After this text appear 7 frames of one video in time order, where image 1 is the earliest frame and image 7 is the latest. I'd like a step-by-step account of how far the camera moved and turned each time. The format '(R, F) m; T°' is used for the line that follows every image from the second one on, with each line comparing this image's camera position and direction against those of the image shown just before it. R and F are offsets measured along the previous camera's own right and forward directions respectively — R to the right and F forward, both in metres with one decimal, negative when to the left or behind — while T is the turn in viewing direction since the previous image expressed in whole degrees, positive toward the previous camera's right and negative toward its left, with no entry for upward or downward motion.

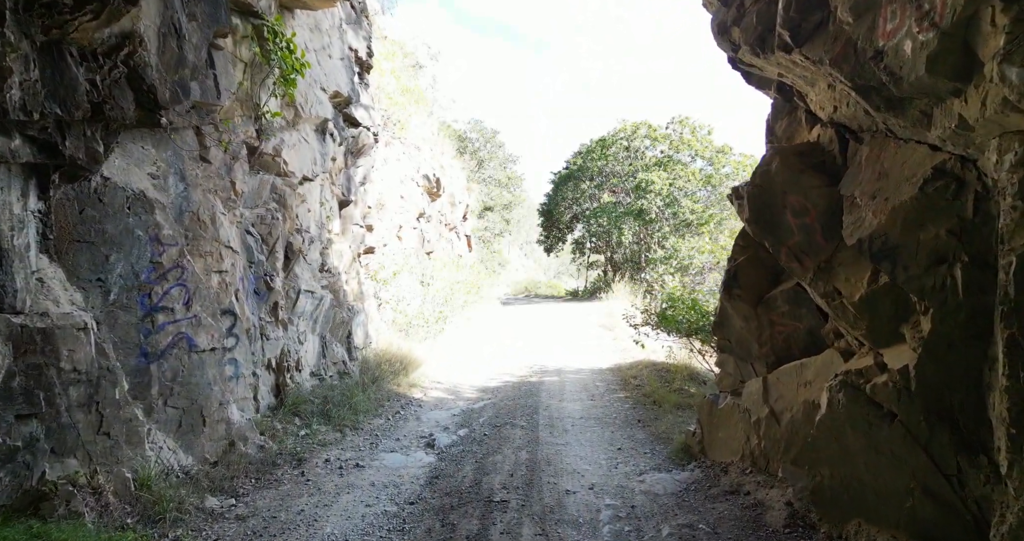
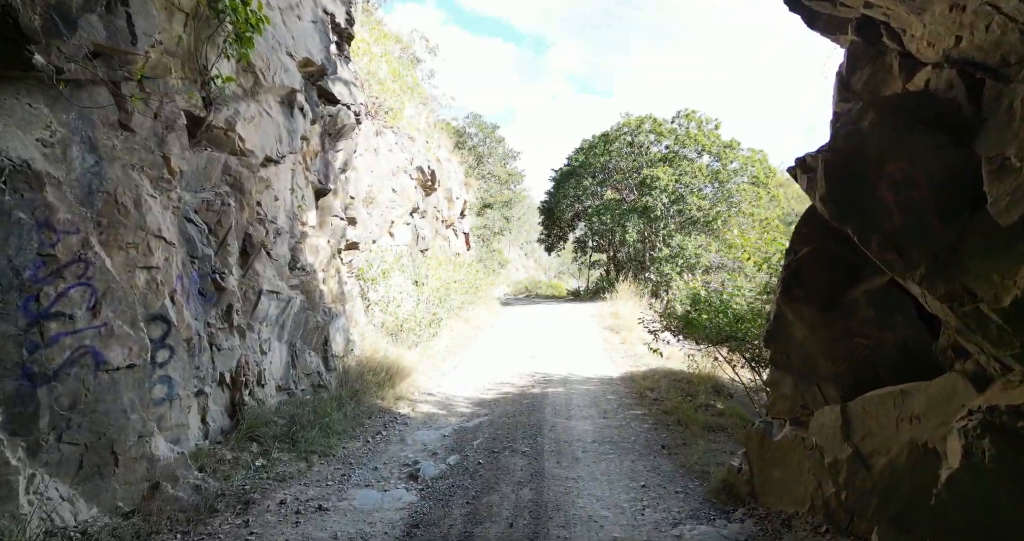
(0.0, +1.2) m; 0°
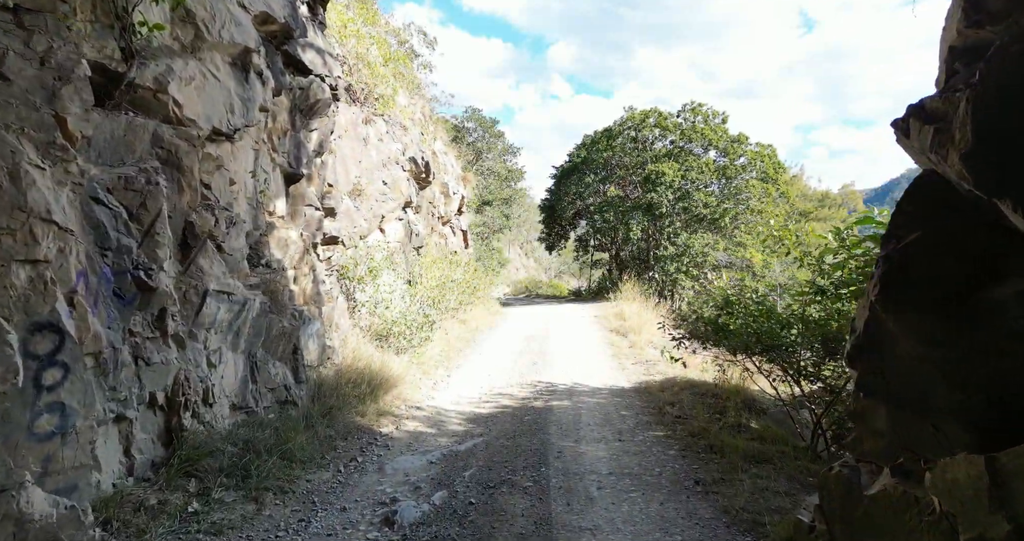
(0.0, +1.2) m; 0°
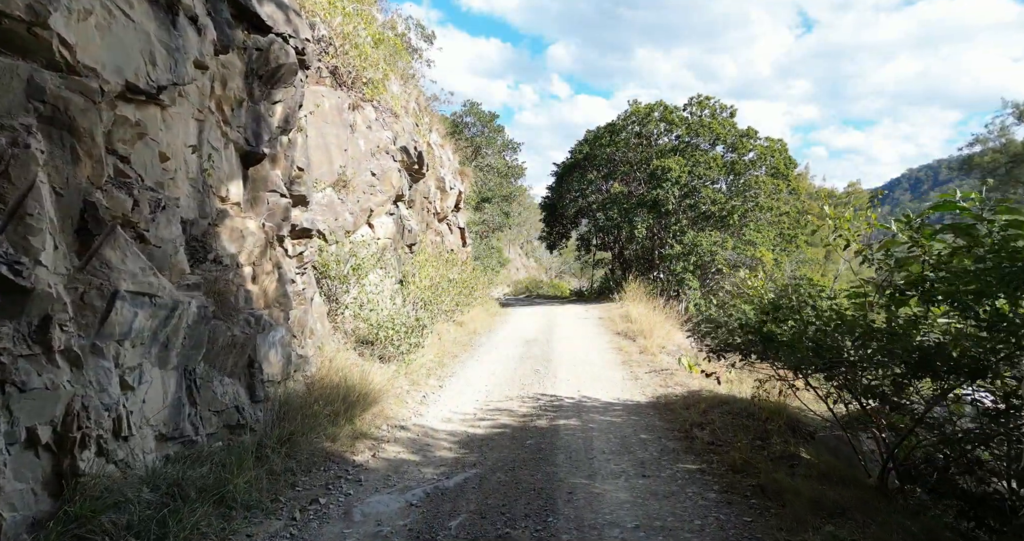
(0.0, +1.2) m; 0°
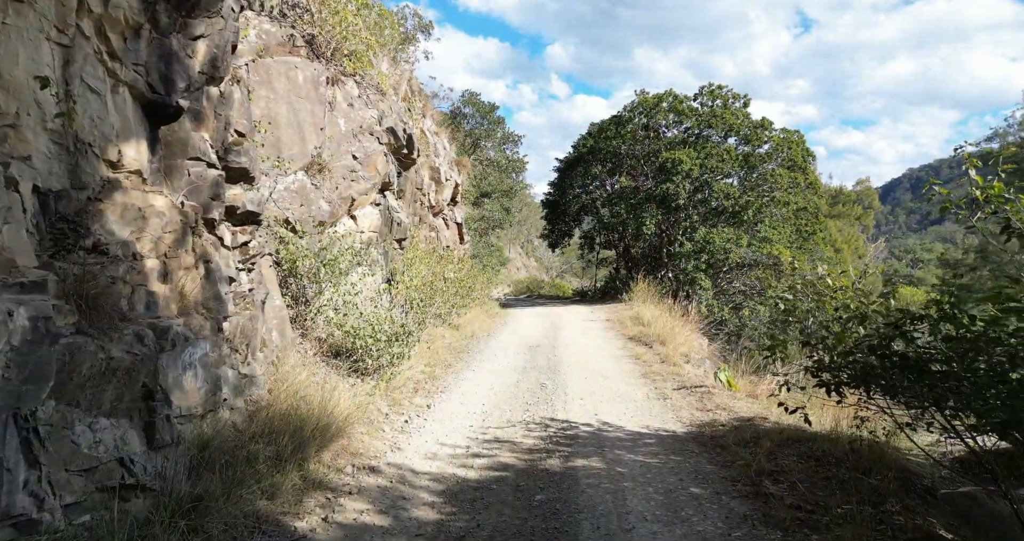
(0.0, +1.8) m; 0°
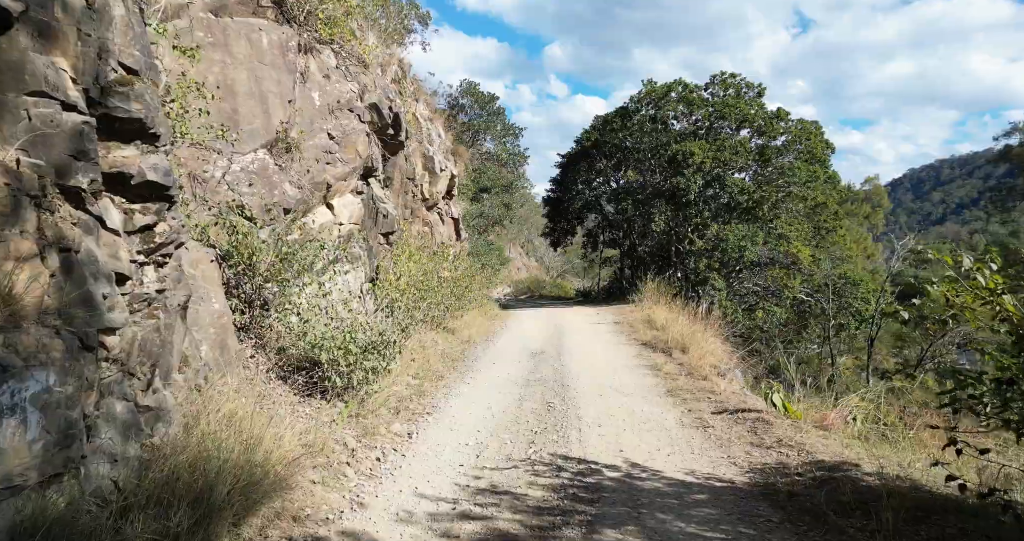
(0.0, +1.7) m; 0°
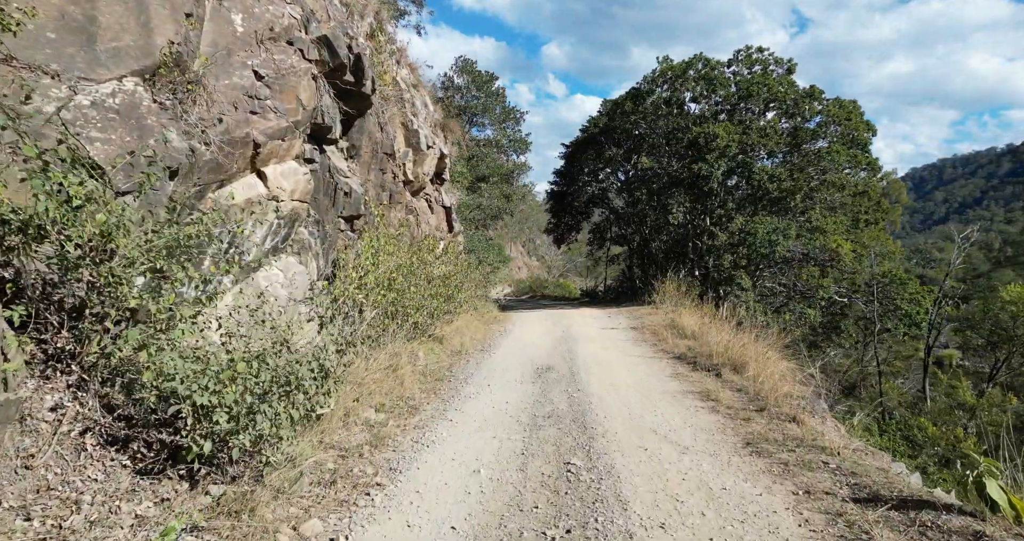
(0.0, +3.1) m; 0°
